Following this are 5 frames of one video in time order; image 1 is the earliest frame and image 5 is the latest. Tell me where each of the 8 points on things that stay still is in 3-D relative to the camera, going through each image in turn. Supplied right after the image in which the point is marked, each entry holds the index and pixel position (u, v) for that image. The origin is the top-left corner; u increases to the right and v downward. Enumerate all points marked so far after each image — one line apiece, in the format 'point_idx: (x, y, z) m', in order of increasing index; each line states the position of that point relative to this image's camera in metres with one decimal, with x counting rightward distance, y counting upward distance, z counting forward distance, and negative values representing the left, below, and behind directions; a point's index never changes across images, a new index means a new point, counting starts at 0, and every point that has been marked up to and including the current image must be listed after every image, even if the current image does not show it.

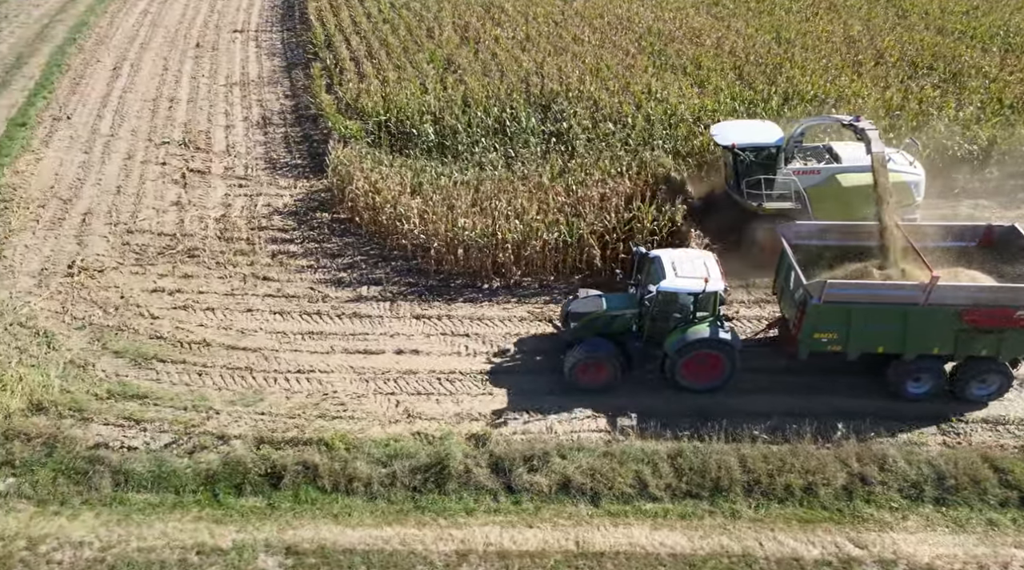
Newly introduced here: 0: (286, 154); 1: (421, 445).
0: (-3.7, +2.1, +15.2) m
1: (-0.9, -1.6, +9.4) m
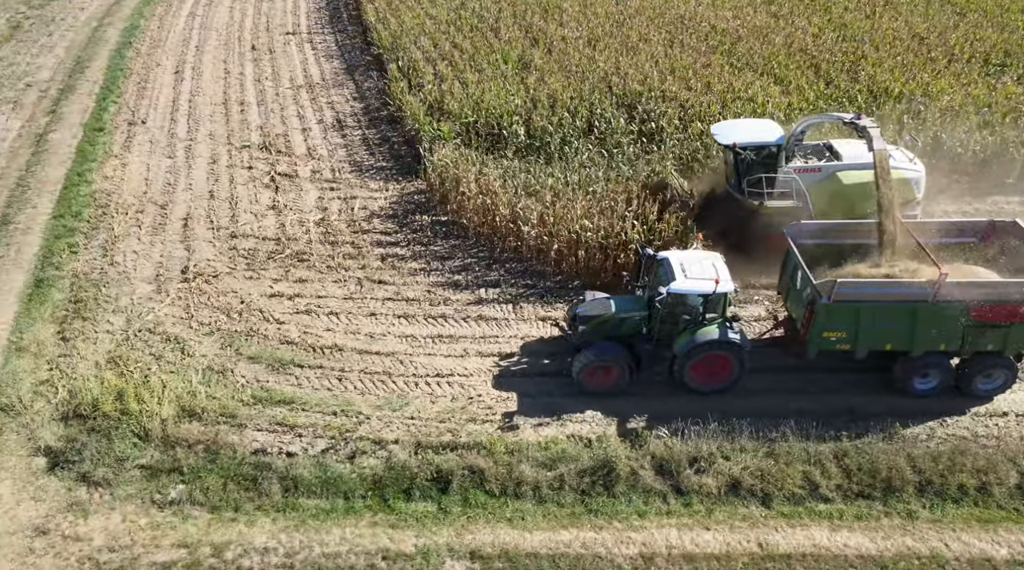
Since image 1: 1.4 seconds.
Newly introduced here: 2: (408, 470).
0: (-2.2, +2.1, +15.2) m
1: (+0.7, -1.6, +9.4) m
2: (-1.0, -1.8, +9.1) m
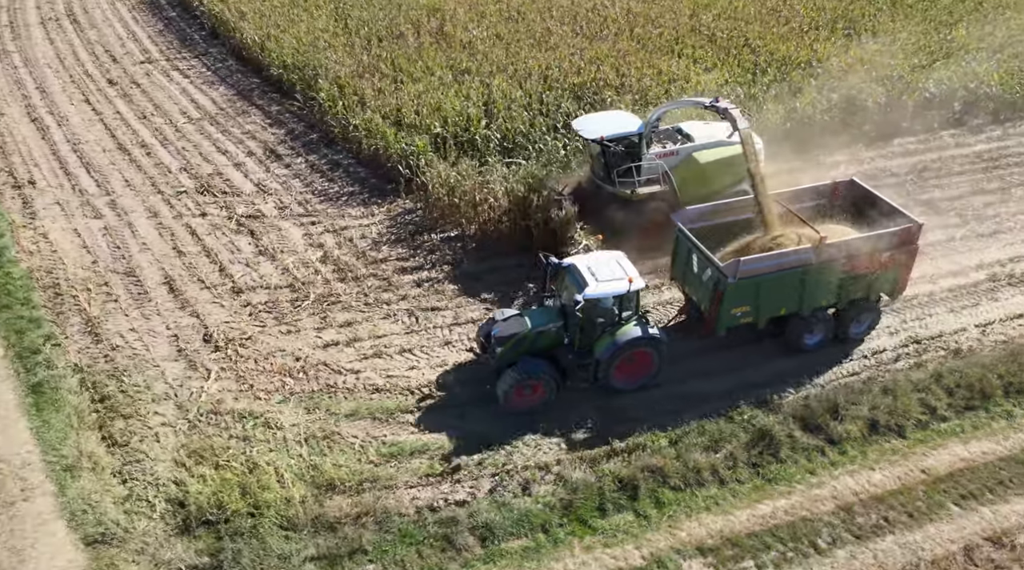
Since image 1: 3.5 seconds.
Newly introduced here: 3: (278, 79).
0: (-2.8, +1.5, +14.3) m
1: (+2.3, -1.5, +9.8) m
2: (+0.8, -2.0, +9.0) m
3: (-4.4, +3.8, +17.2) m
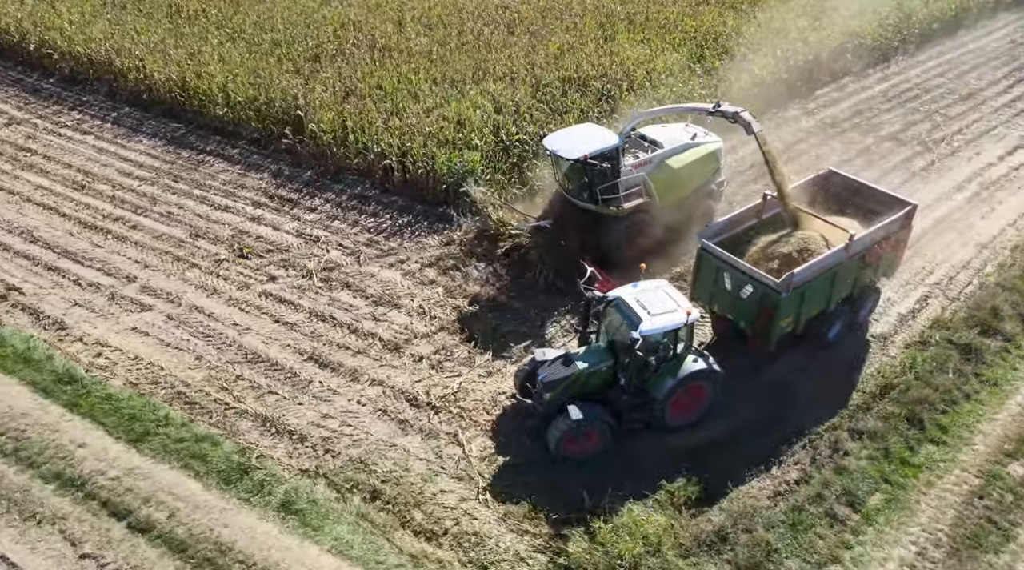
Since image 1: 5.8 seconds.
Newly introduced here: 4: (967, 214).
0: (-1.9, +0.9, +13.2) m
1: (+5.0, -0.8, +11.0) m
2: (+4.0, -1.5, +9.8) m
3: (-4.9, +2.7, +15.3) m
4: (+6.8, +1.1, +13.8) m
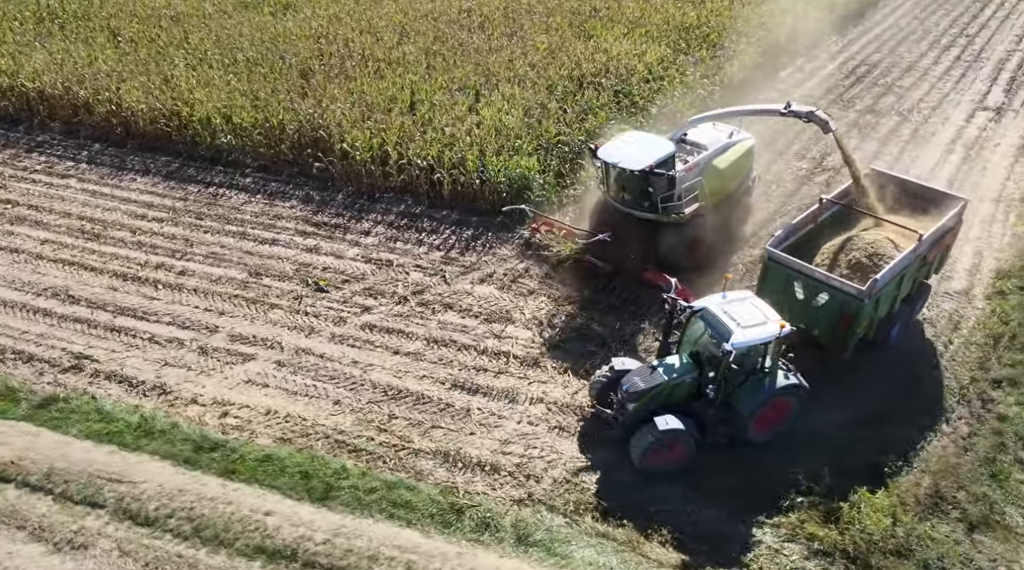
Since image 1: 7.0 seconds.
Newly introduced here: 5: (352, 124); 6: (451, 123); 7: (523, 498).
0: (-1.0, +0.7, +12.6) m
1: (+6.4, -0.2, +11.9) m
2: (+5.8, -1.0, +10.5) m
3: (-4.5, +2.1, +14.1) m
4: (+7.4, +1.8, +15.0) m
5: (-2.4, +2.4, +13.8) m
6: (-1.0, +2.5, +13.9) m
7: (+0.1, -2.0, +8.7) m
